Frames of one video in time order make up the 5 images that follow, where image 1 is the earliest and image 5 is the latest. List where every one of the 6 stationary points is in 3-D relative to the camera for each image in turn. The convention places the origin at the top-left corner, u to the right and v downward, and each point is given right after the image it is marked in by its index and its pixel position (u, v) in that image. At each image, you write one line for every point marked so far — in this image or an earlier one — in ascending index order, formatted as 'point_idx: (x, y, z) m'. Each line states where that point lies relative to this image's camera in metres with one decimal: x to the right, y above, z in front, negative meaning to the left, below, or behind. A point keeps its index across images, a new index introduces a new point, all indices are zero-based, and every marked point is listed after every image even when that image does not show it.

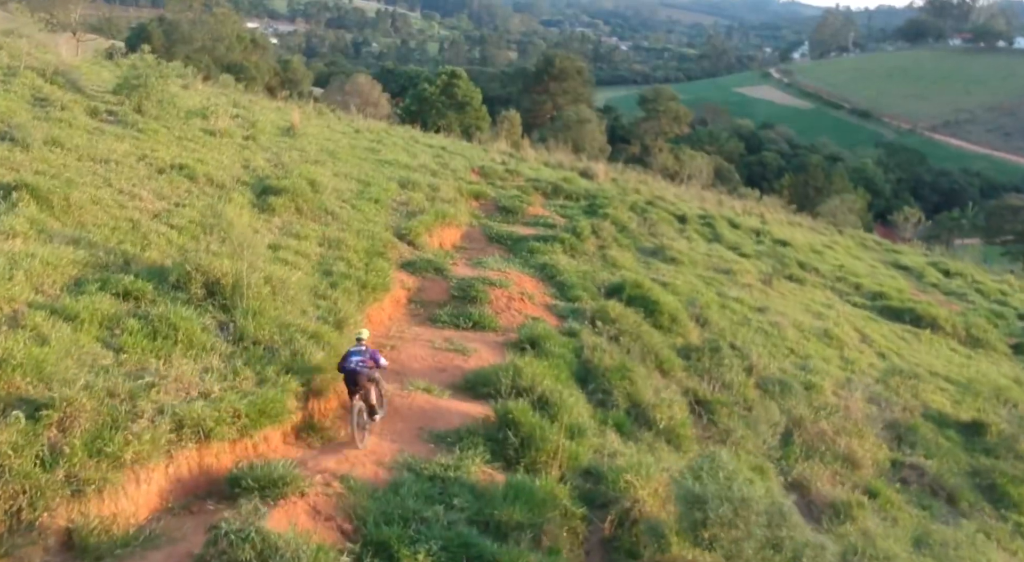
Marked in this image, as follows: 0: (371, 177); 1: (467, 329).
0: (-1.9, +1.4, +13.5) m
1: (-0.4, -0.4, +8.9) m
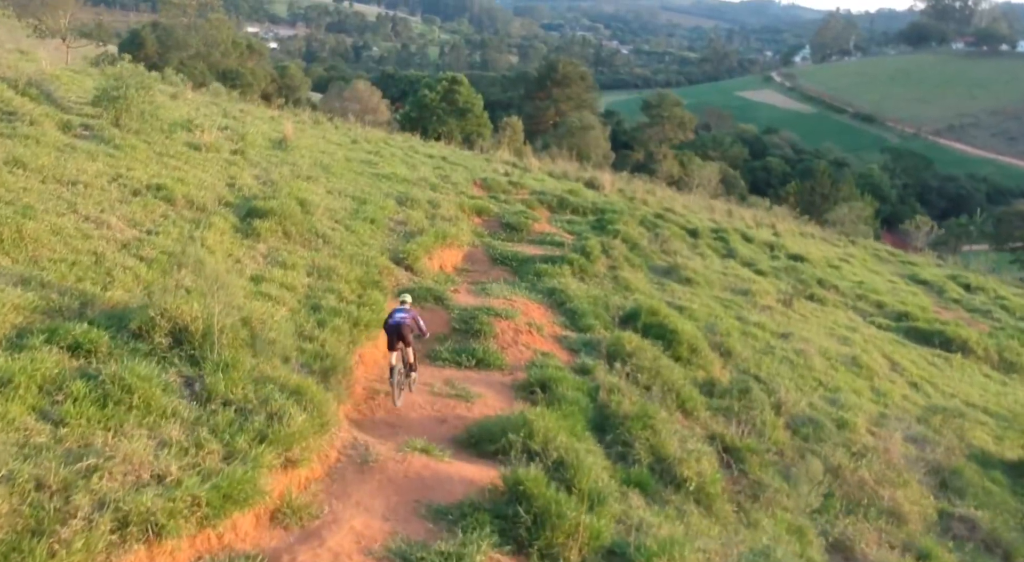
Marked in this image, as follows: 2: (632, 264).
0: (-1.8, +1.1, +12.7) m
1: (-0.3, -0.7, +8.1) m
2: (+1.6, +0.2, +13.3) m
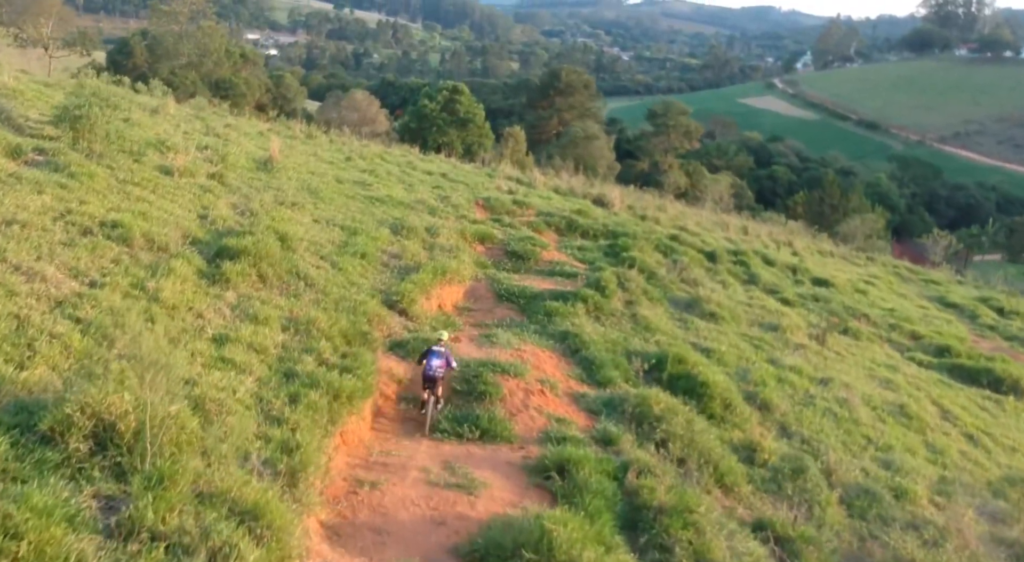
0: (-1.7, +0.7, +11.5) m
1: (-0.3, -1.1, +6.9) m
2: (+1.6, -0.2, +12.1) m
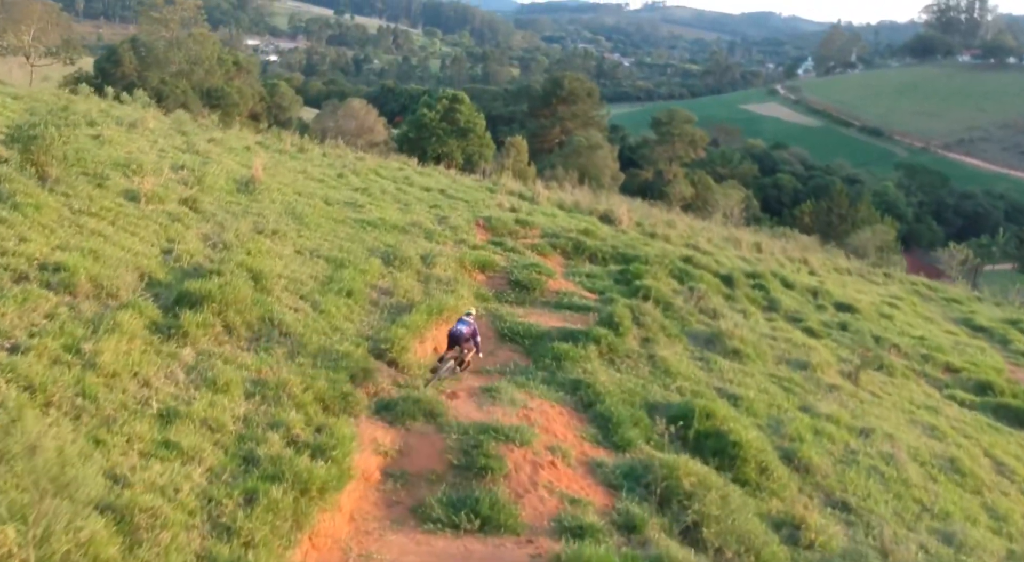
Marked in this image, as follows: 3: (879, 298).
0: (-1.7, +0.3, +10.4) m
1: (-0.2, -1.4, +5.7) m
2: (+1.7, -0.6, +11.0) m
3: (+7.0, -0.3, +19.3) m
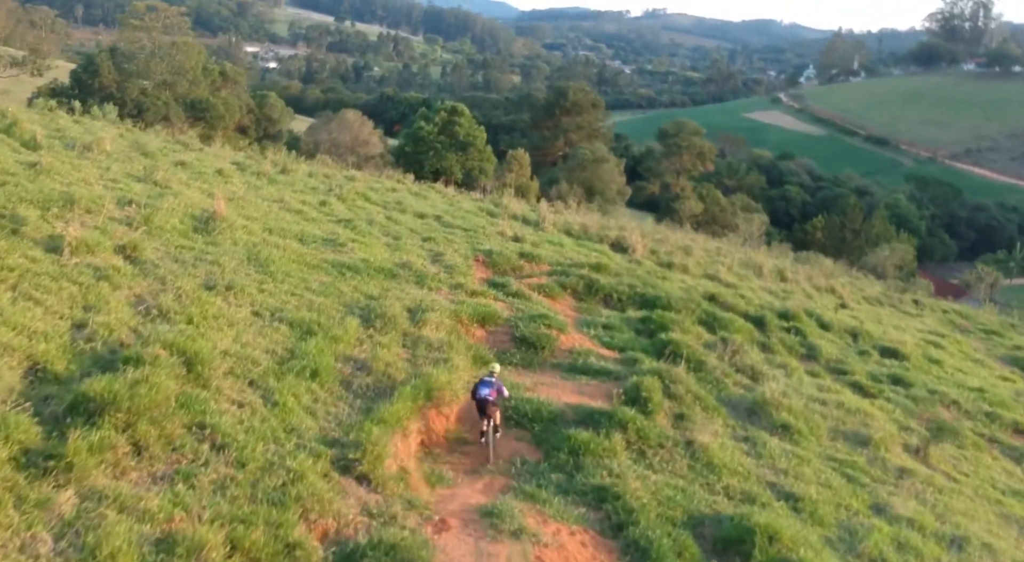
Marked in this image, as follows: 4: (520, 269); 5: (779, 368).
0: (-1.7, -0.3, +8.5) m
1: (-0.2, -2.0, +3.9) m
2: (+1.7, -1.1, +9.1) m
3: (+7.1, -1.0, +17.4) m
4: (+0.1, +0.2, +13.7) m
5: (+3.0, -1.0, +11.4) m
